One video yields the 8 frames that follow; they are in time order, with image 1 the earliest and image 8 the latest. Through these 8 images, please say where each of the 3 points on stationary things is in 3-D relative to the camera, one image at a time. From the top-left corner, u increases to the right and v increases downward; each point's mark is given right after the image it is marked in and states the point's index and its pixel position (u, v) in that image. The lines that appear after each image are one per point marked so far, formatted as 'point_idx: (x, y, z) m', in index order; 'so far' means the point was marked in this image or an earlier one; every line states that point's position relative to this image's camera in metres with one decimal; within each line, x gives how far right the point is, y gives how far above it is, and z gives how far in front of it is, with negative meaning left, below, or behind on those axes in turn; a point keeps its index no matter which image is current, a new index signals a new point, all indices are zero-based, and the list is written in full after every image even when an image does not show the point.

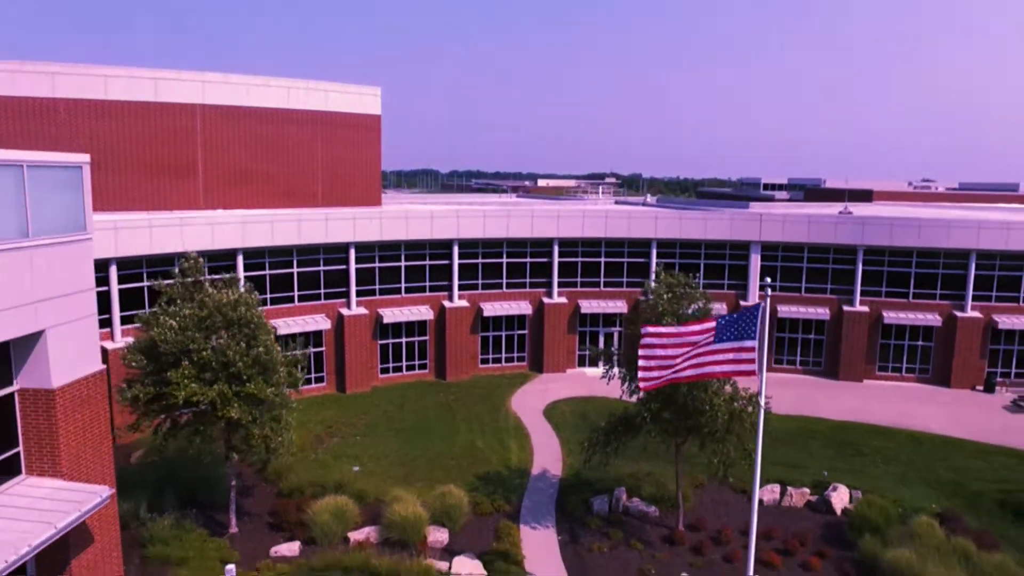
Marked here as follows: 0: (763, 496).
0: (+4.6, -3.8, +14.7) m
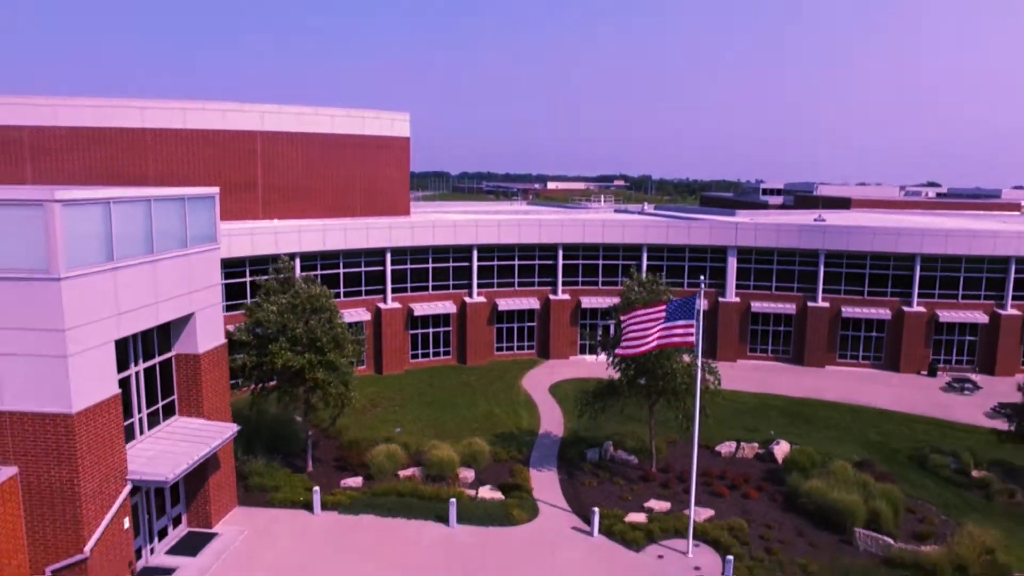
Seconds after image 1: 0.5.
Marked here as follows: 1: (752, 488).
0: (+4.9, -3.7, +18.7) m
1: (+5.2, -4.1, +16.9) m
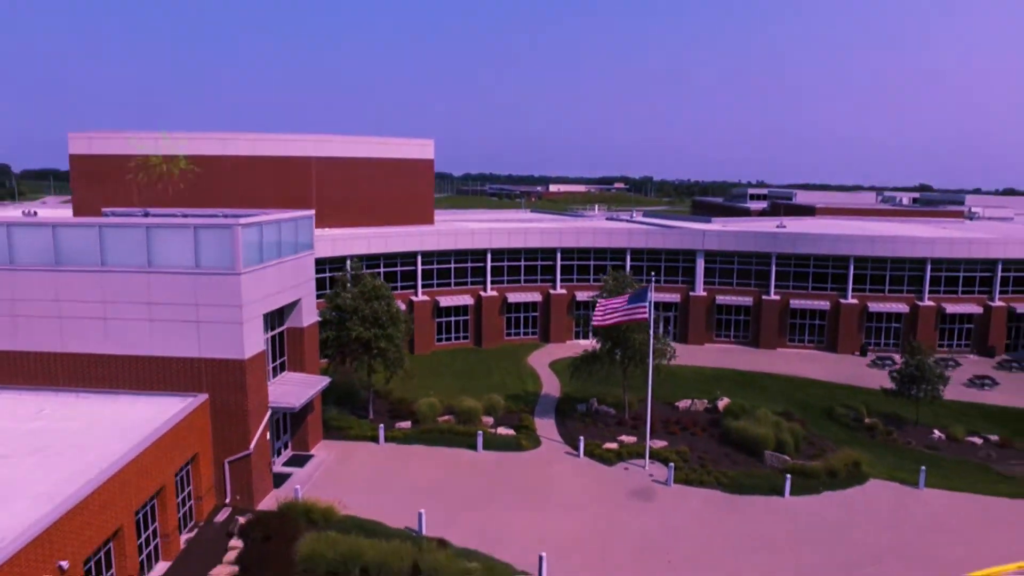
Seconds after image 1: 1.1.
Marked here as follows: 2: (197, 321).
0: (+5.2, -3.5, +24.9) m
1: (+5.4, -3.9, +23.0) m
2: (-6.7, -0.7, +17.1) m
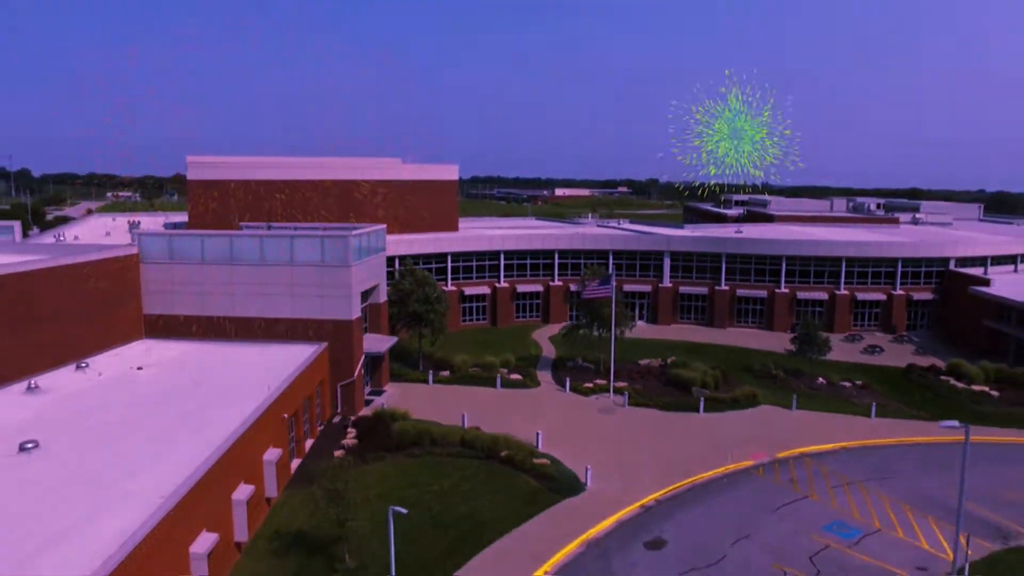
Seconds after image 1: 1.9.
0: (+5.5, -3.1, +34.6) m
1: (+5.8, -3.5, +32.8) m
2: (-6.4, -0.2, +27.0) m
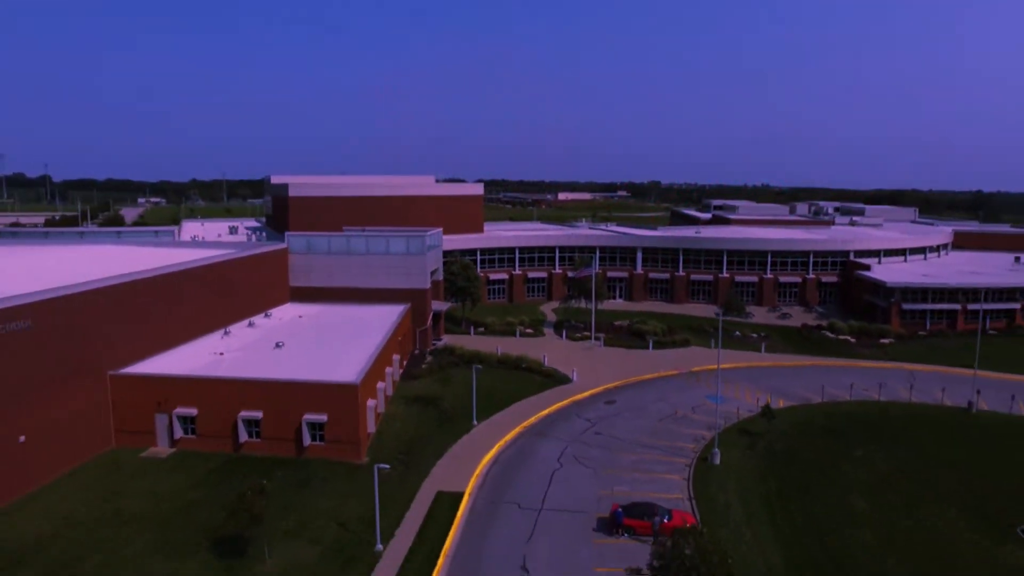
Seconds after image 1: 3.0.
0: (+6.4, -2.1, +49.9) m
1: (+6.6, -2.4, +48.0) m
2: (-5.6, +0.8, +42.3) m
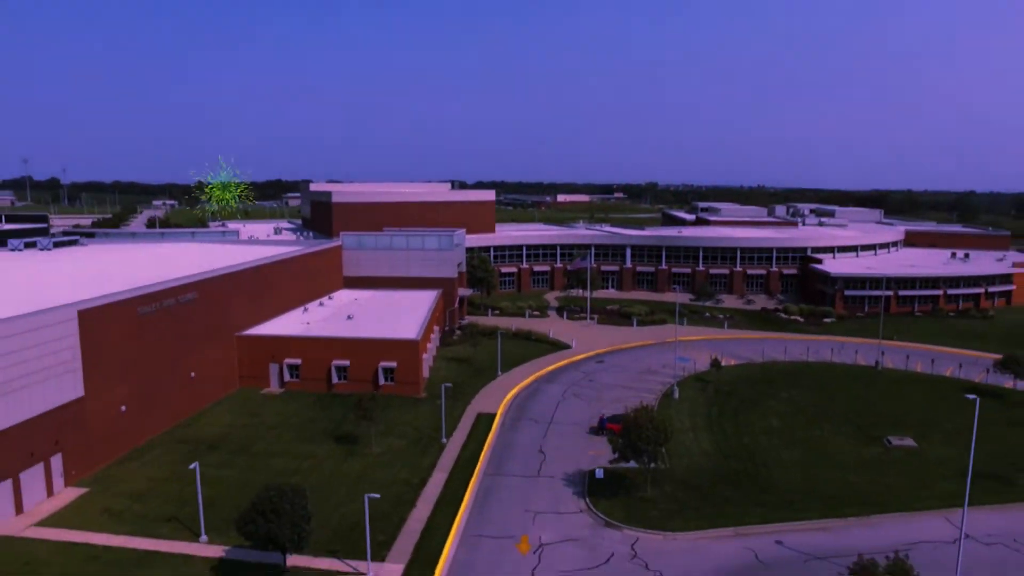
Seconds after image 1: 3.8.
0: (+7.1, -1.3, +60.1) m
1: (+7.3, -1.7, +58.3) m
2: (-4.9, +1.5, +52.5) m
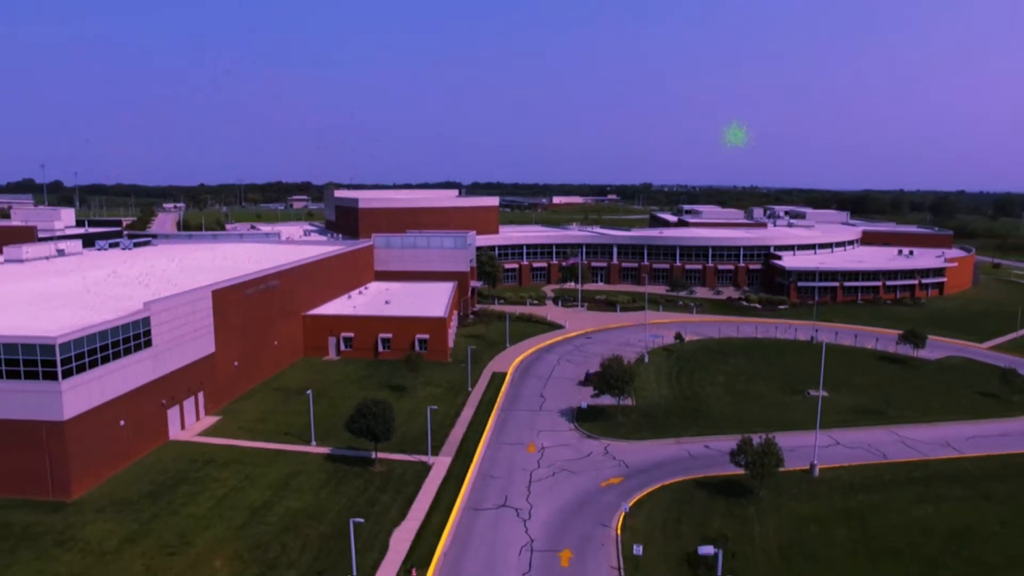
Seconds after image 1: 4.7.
0: (+7.3, -0.7, +70.5) m
1: (+7.6, -1.0, +68.6) m
2: (-4.6, +2.1, +62.8) m
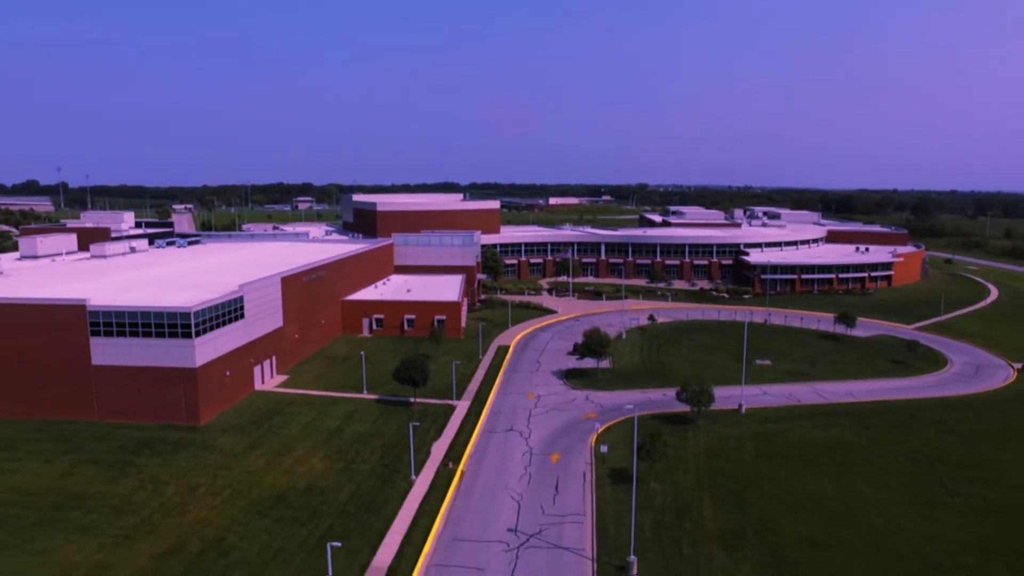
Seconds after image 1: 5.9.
0: (+7.4, +0.1, +80.7) m
1: (+7.6, -0.3, +78.8) m
2: (-4.5, +2.8, +73.0) m
